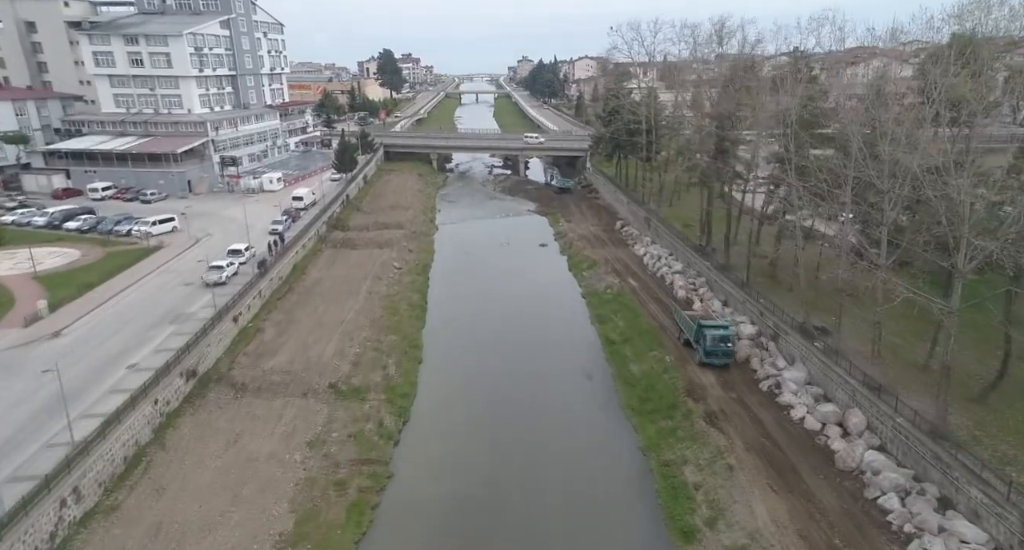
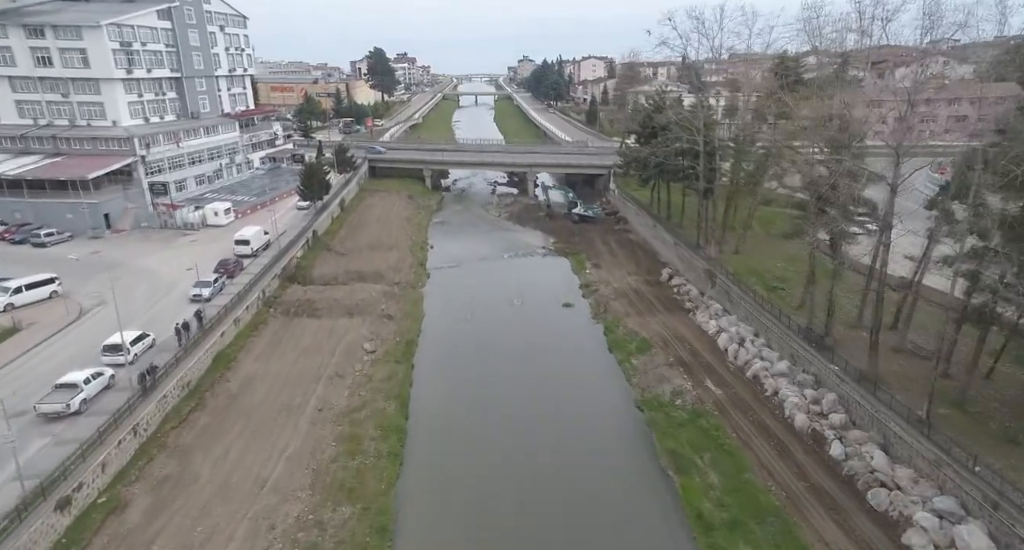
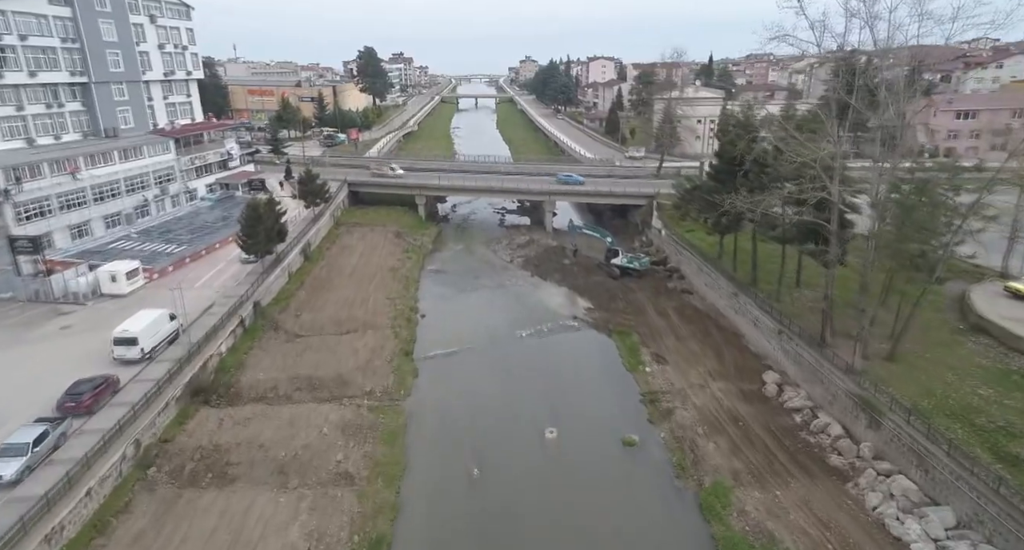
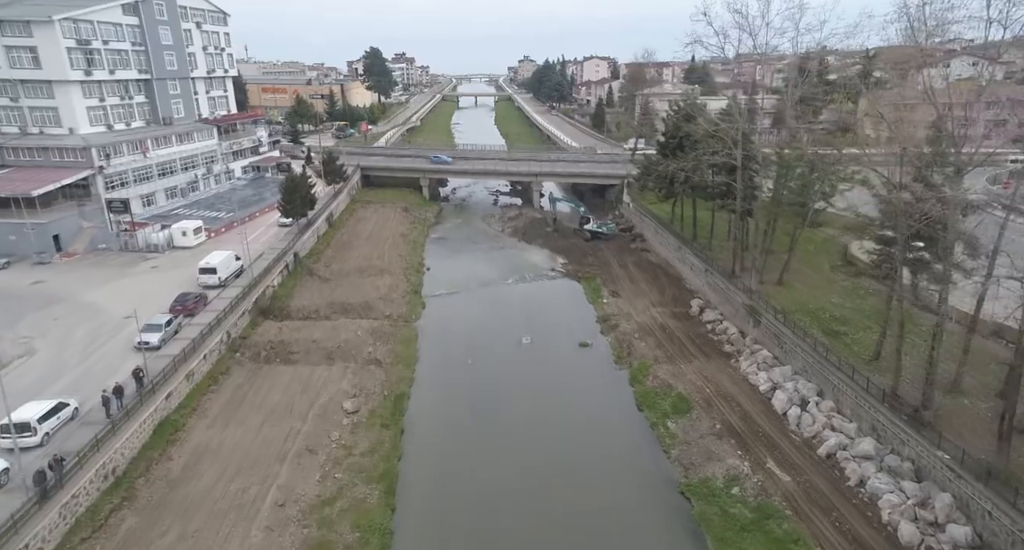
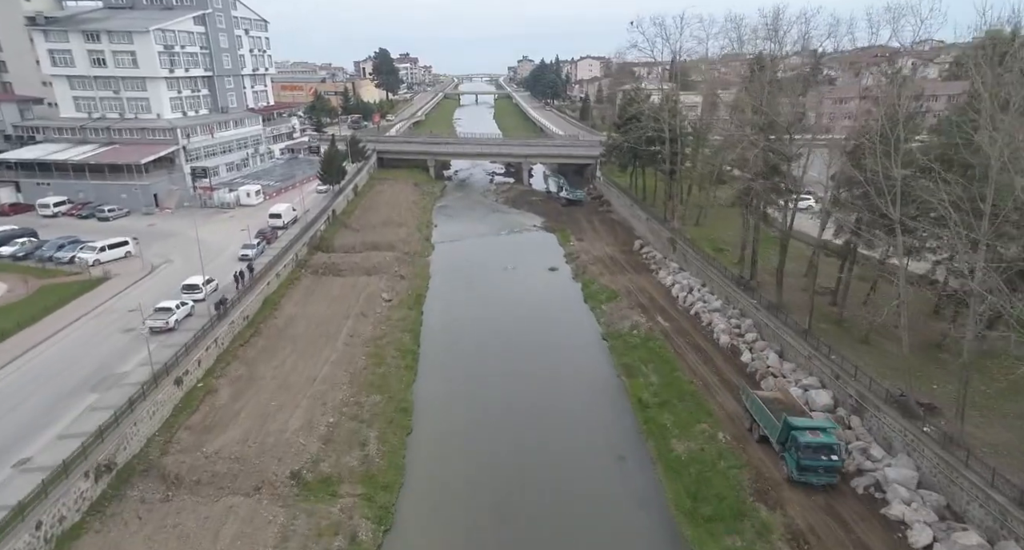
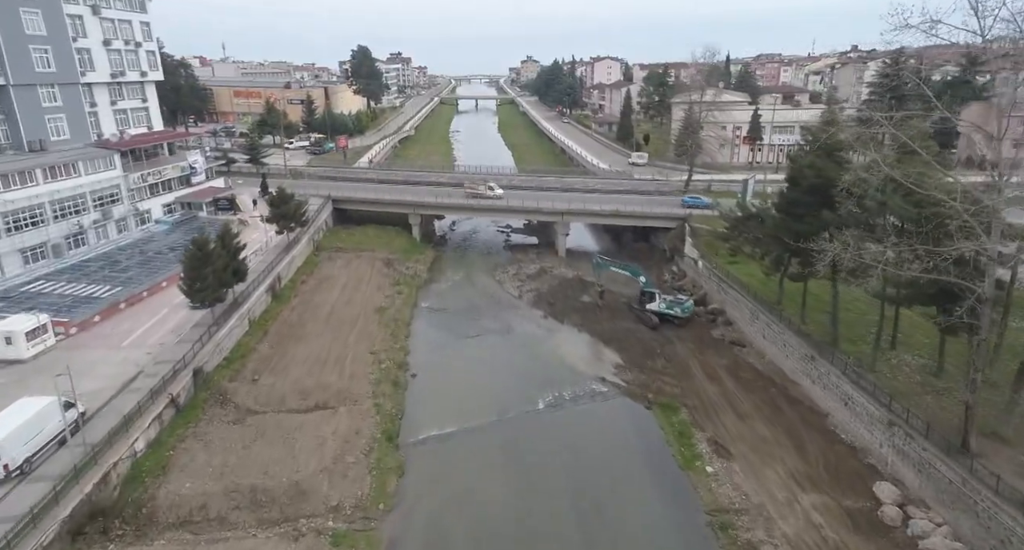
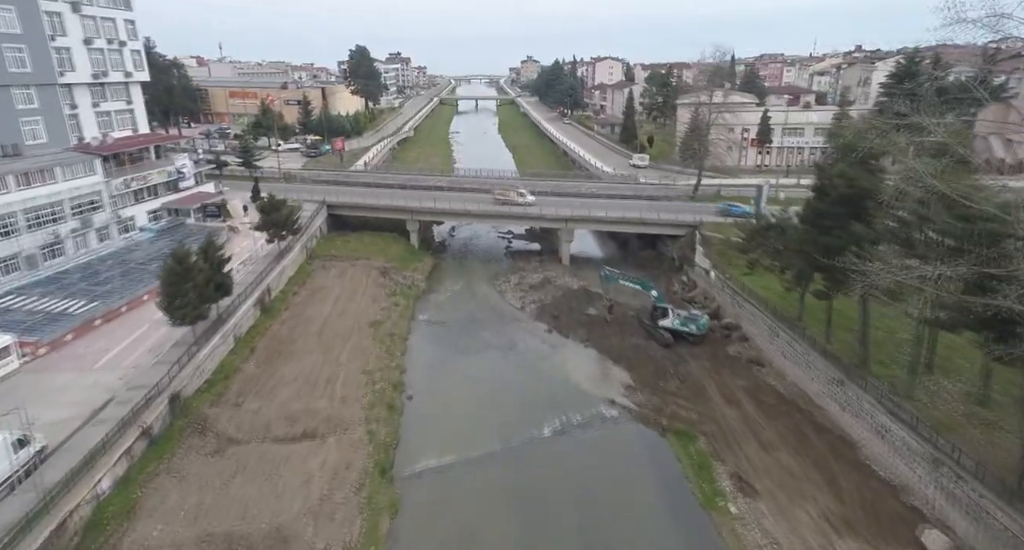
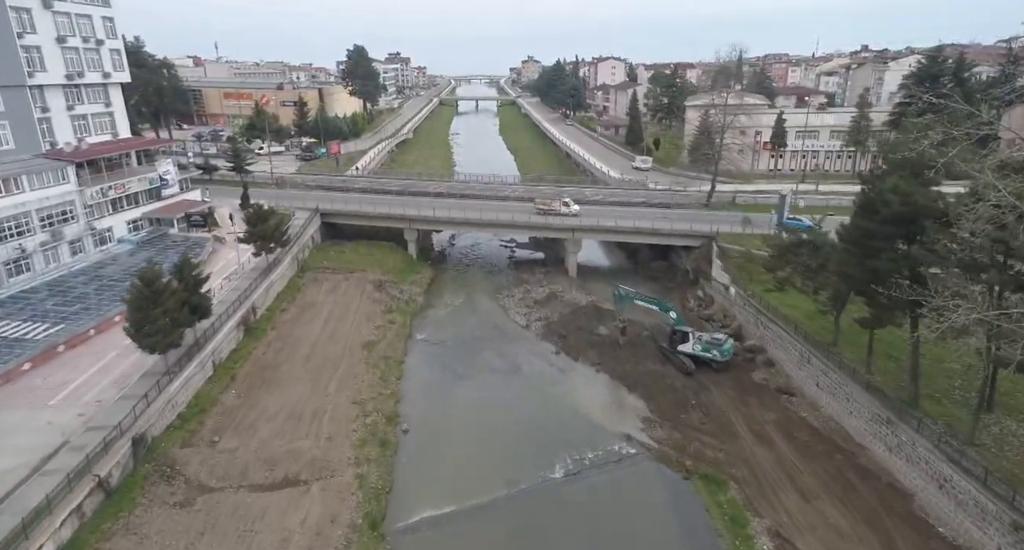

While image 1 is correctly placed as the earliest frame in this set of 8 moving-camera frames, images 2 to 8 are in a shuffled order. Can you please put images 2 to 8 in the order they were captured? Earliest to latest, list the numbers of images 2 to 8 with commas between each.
5, 2, 4, 3, 6, 7, 8
